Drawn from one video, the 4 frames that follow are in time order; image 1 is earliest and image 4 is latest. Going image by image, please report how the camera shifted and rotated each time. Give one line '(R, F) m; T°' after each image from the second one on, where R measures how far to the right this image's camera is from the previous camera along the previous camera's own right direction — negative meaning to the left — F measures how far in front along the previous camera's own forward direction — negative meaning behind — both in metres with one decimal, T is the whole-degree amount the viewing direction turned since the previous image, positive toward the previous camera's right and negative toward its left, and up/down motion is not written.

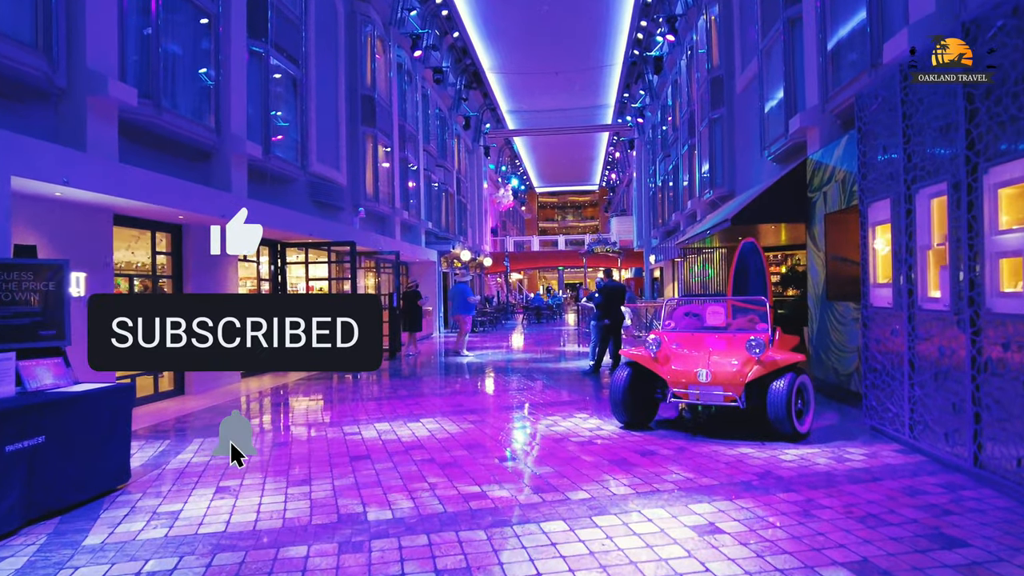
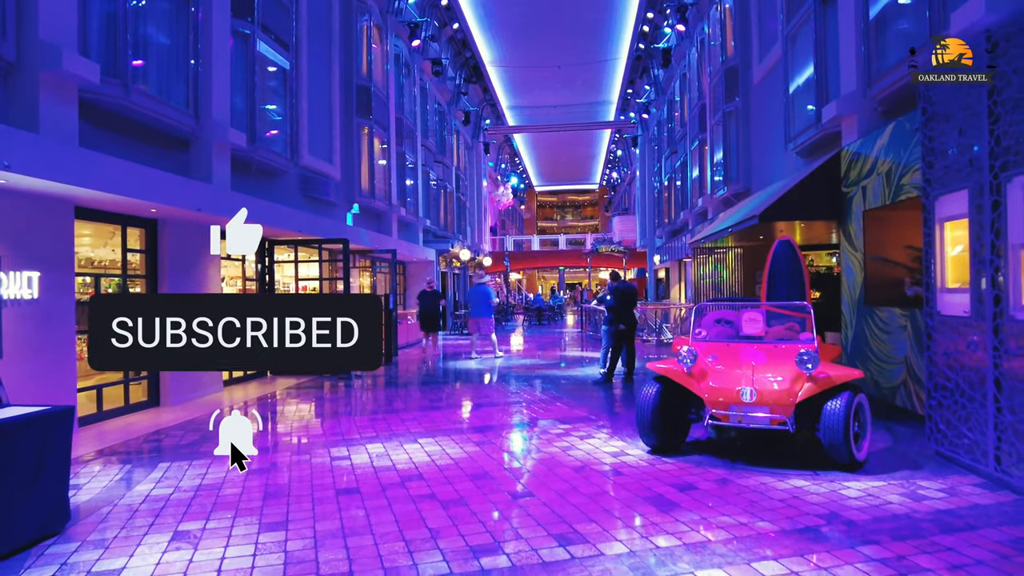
(-0.1, +0.8) m; 0°
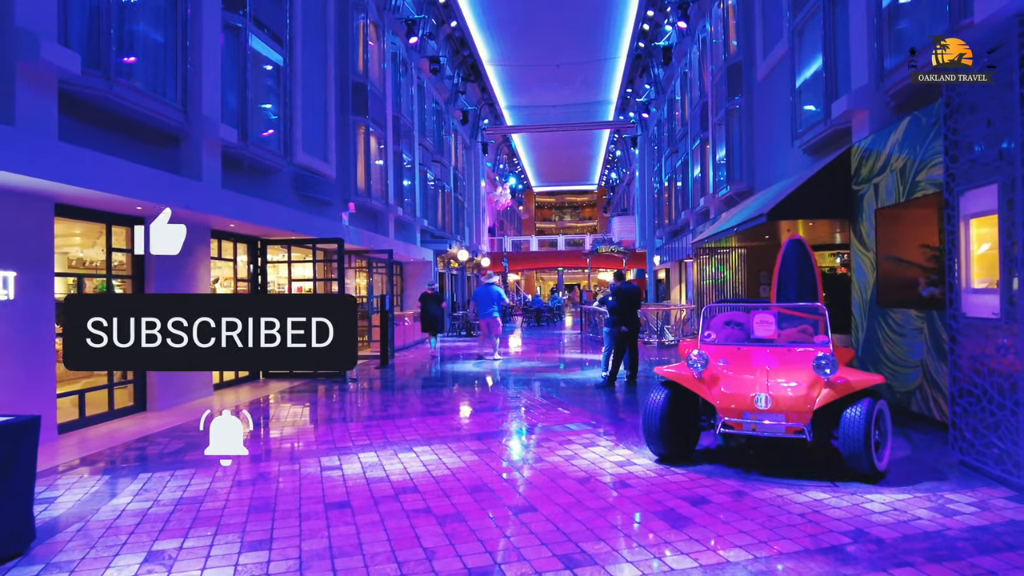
(0.0, +0.3) m; 0°
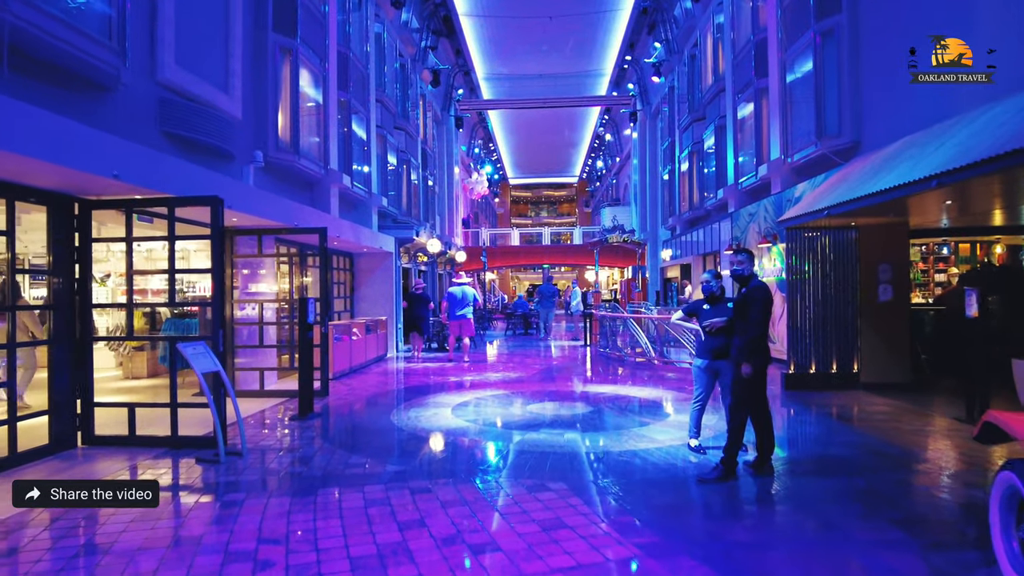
(-0.4, +4.4) m; +3°
